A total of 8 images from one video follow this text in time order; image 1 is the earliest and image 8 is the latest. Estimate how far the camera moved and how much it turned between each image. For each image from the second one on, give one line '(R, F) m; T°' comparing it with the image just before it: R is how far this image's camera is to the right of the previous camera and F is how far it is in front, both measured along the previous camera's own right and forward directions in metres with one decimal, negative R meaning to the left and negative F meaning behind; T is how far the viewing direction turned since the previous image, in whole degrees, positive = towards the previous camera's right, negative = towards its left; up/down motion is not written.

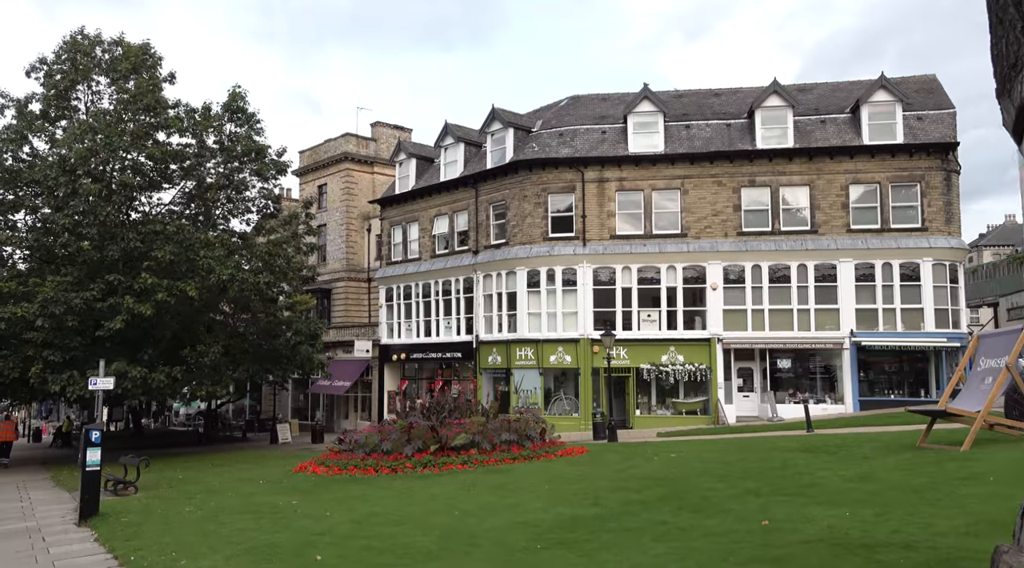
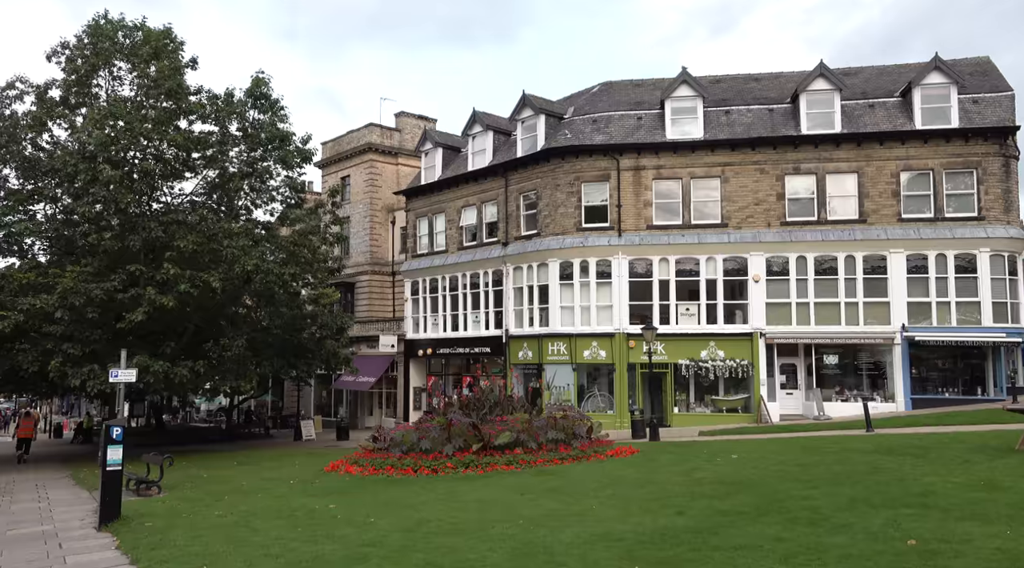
(-0.6, +1.1) m; -1°
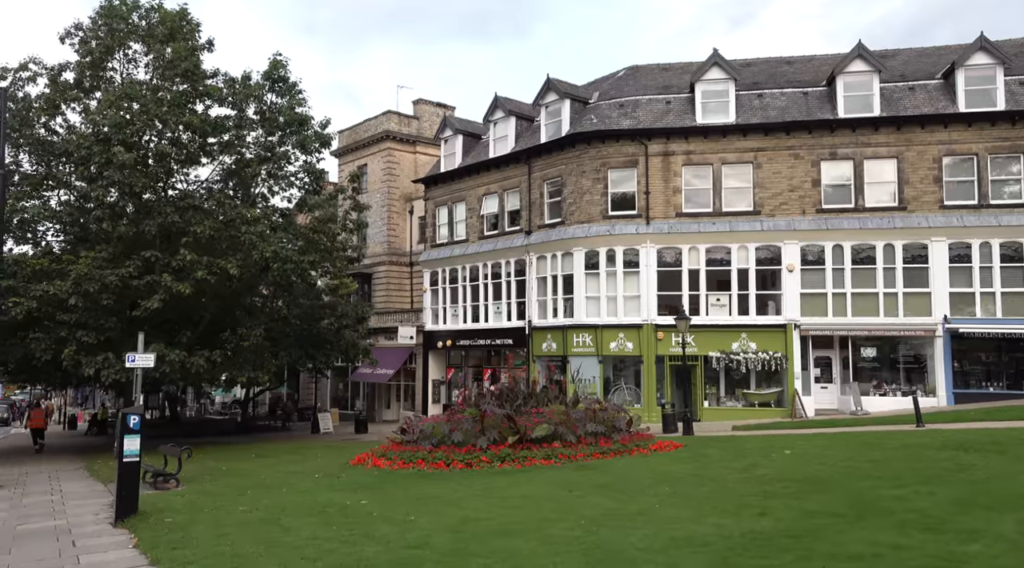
(-0.5, +0.8) m; -1°
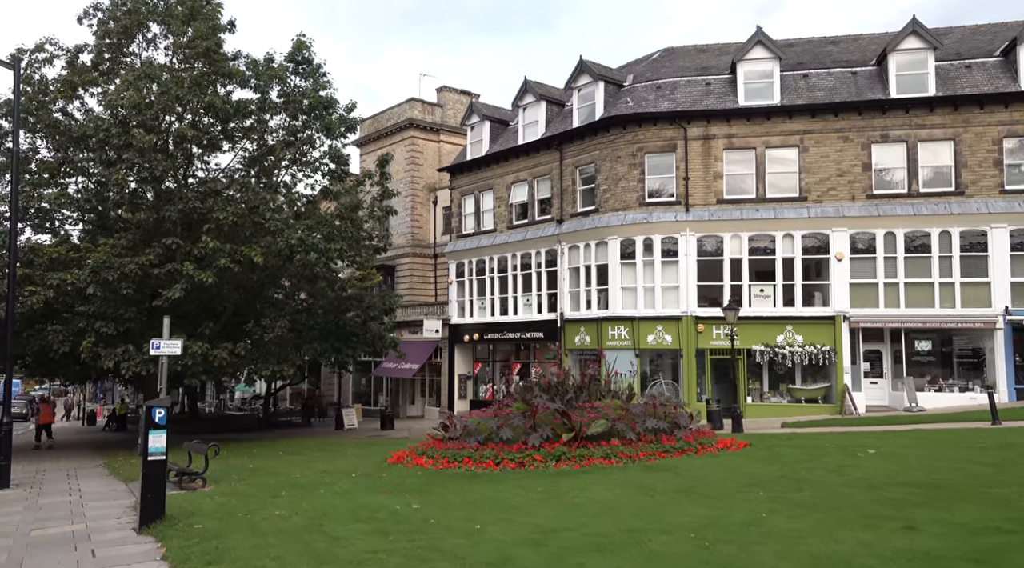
(-0.6, +1.1) m; -1°
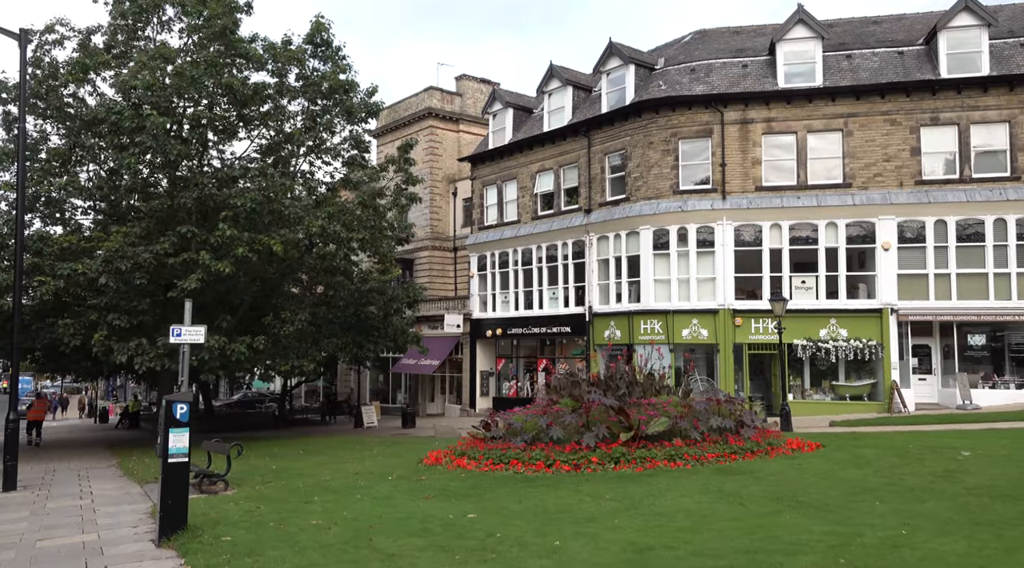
(-0.6, +1.1) m; -1°
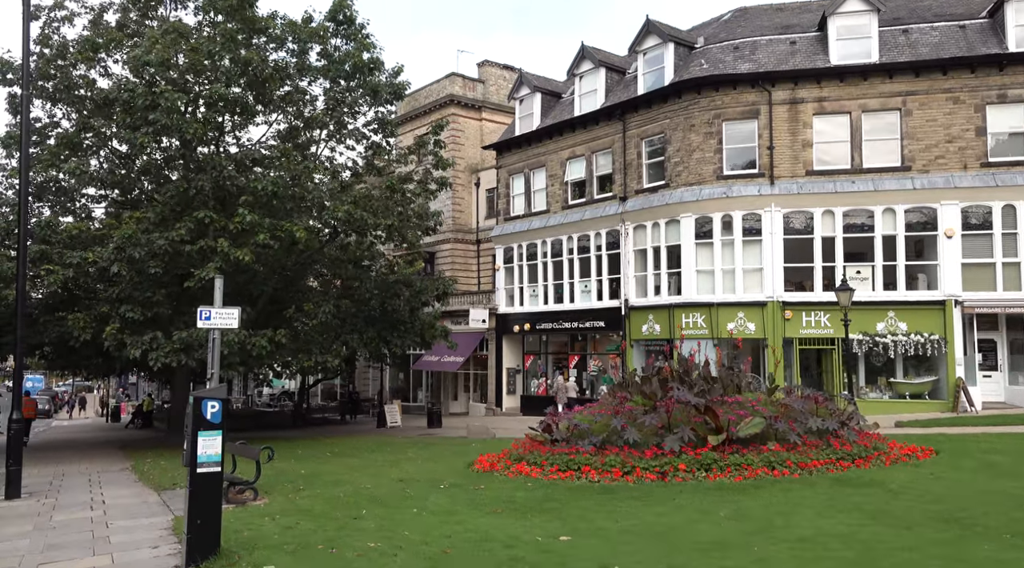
(-0.8, +1.4) m; -1°
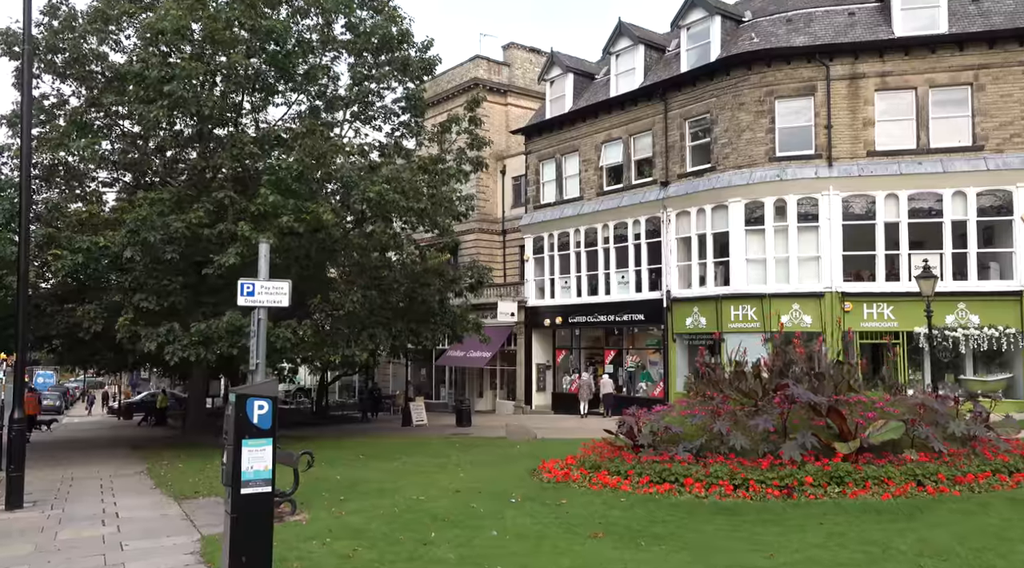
(-0.8, +1.5) m; -1°
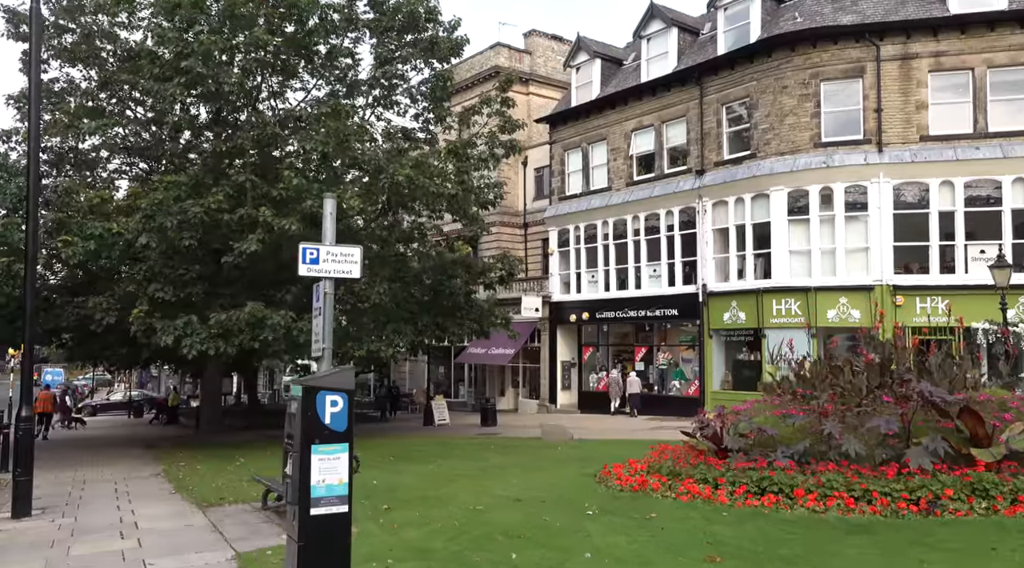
(-0.7, +1.1) m; 0°
